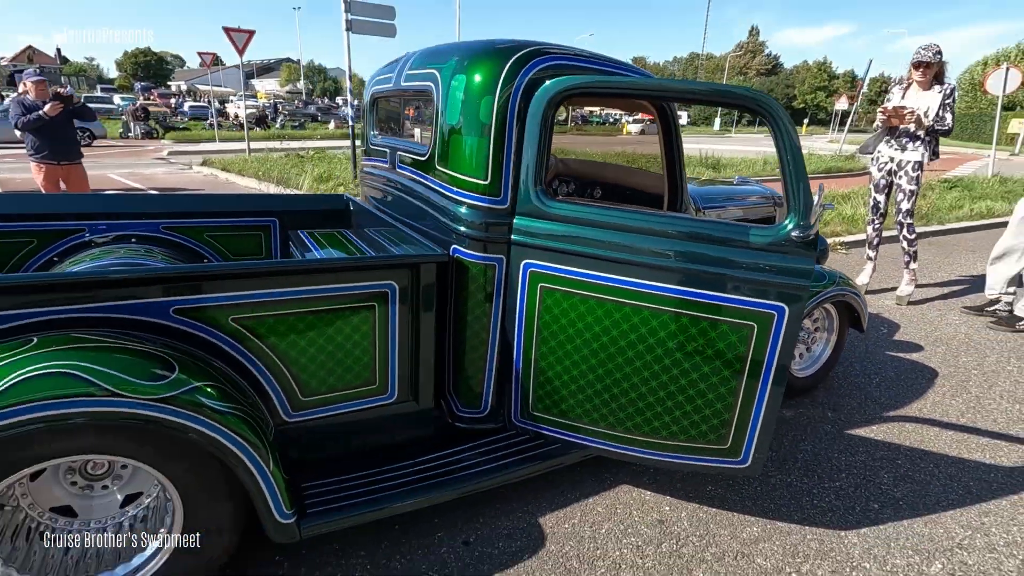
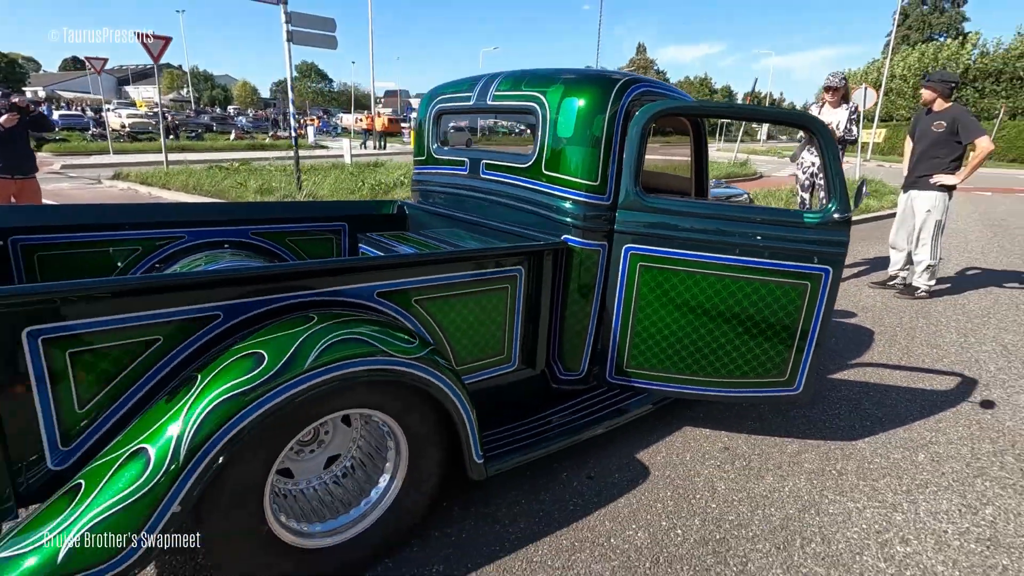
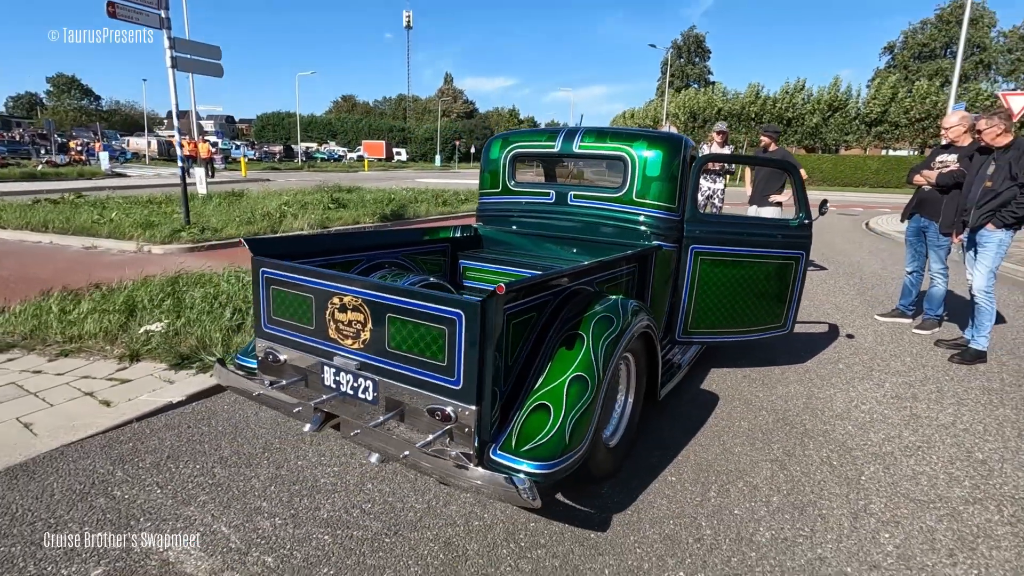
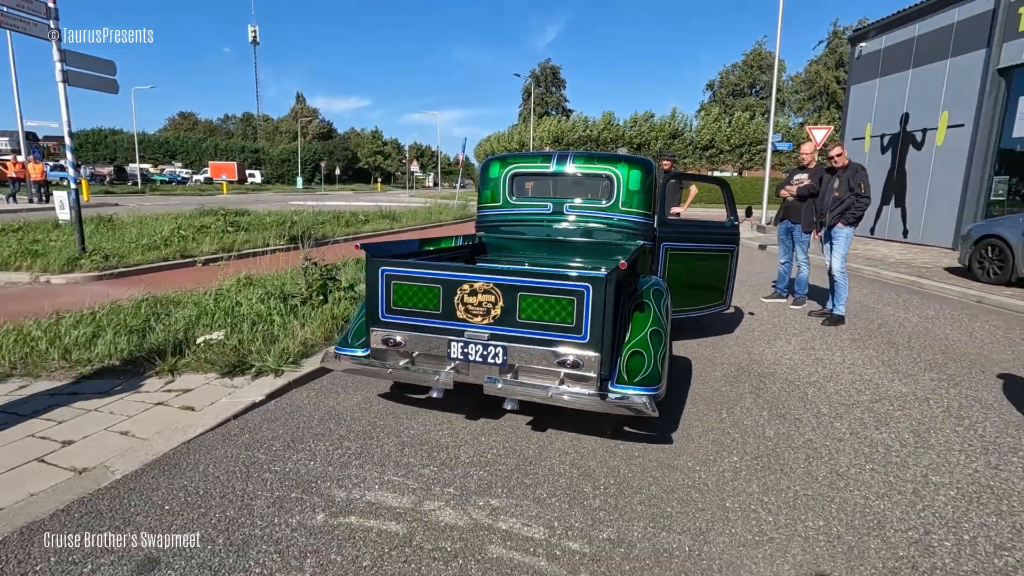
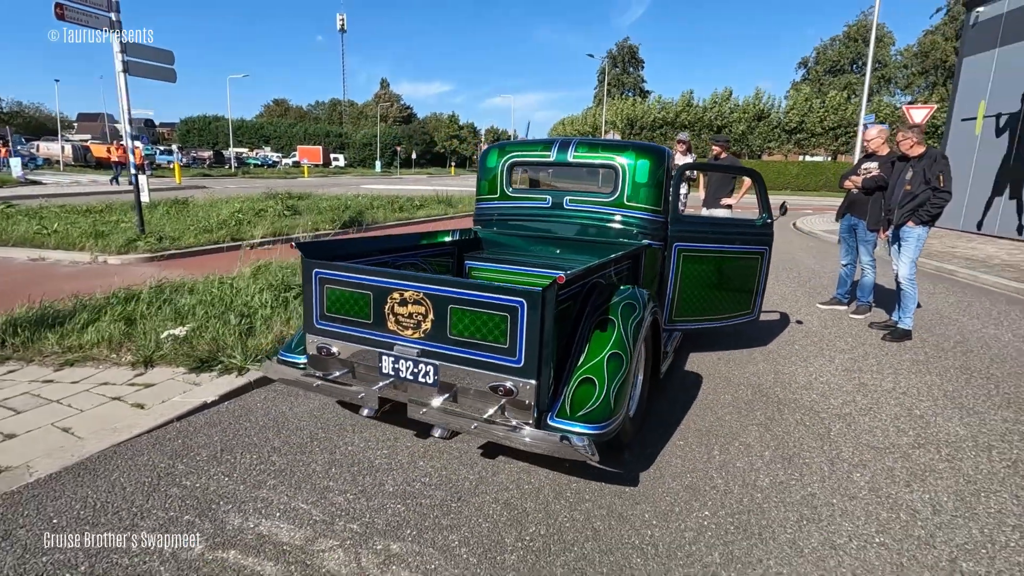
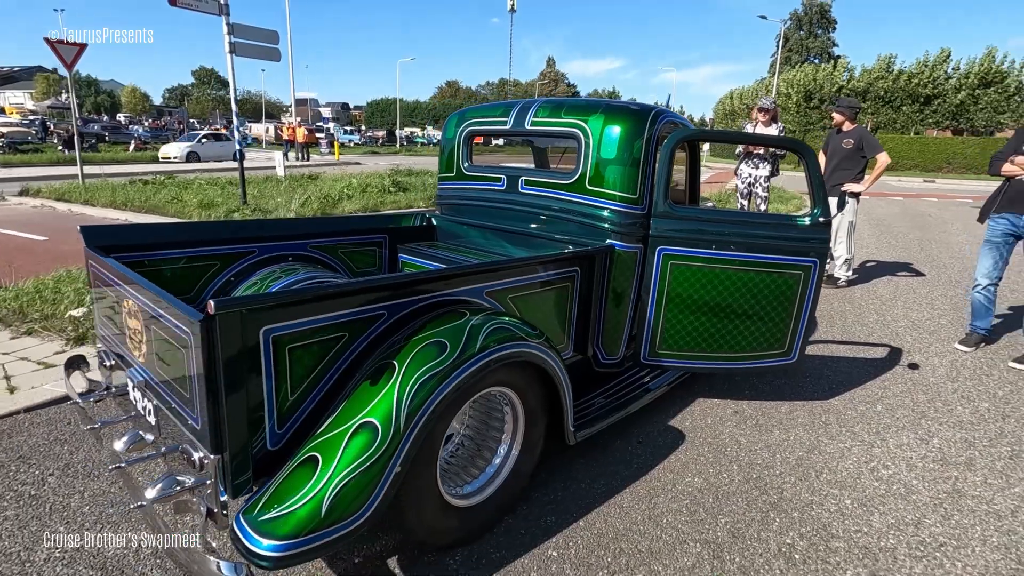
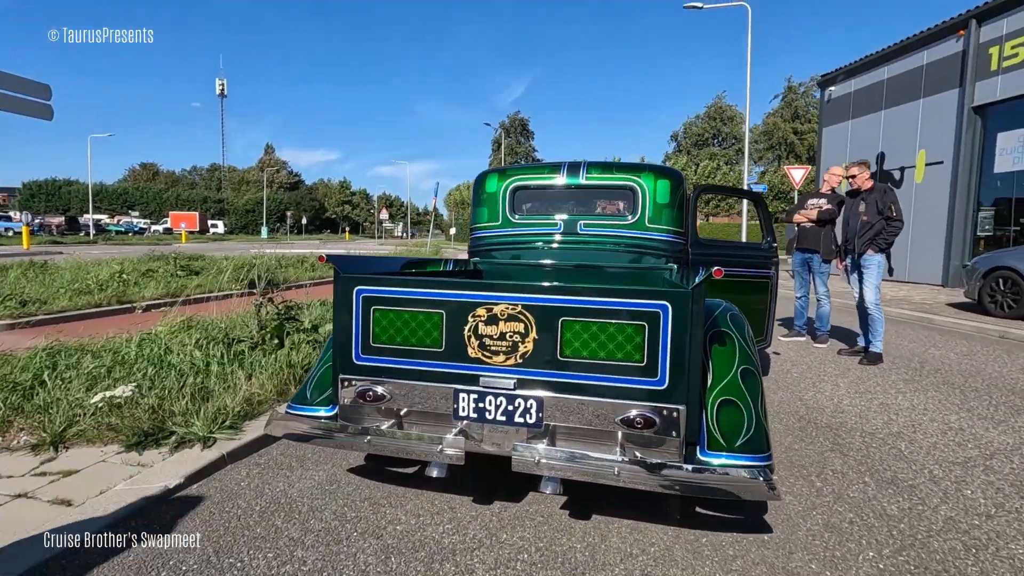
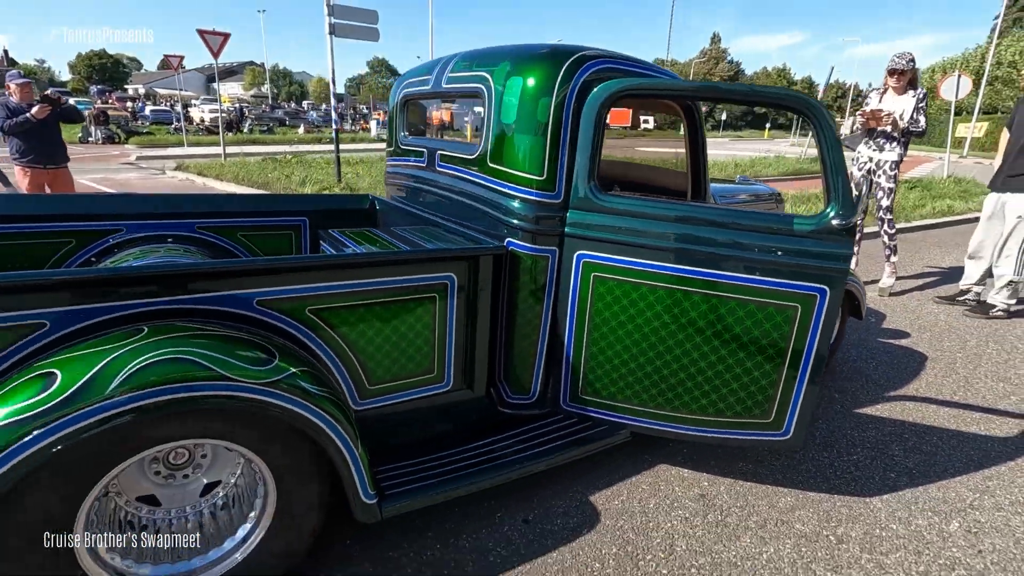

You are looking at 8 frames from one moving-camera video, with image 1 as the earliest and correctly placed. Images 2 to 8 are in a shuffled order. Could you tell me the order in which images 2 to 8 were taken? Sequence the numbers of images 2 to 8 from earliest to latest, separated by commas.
8, 2, 6, 3, 5, 4, 7
